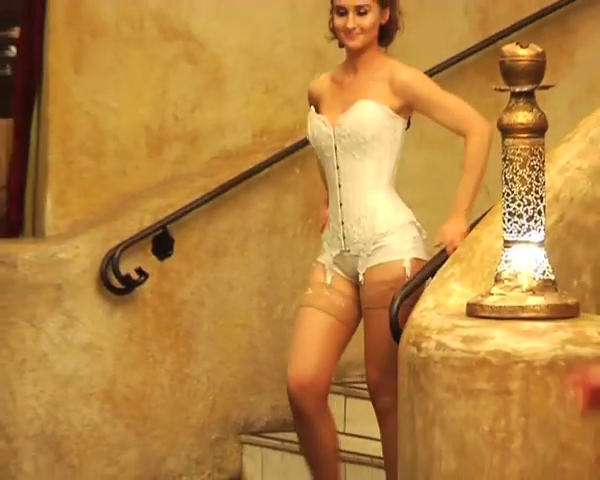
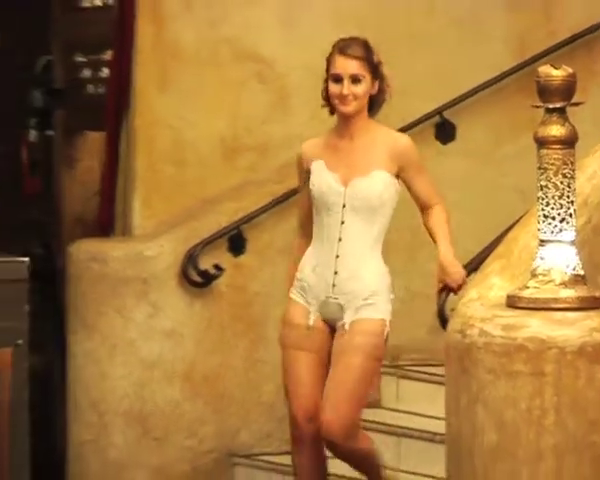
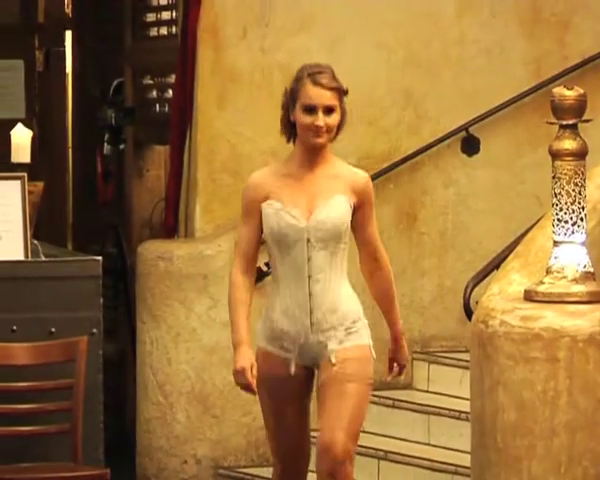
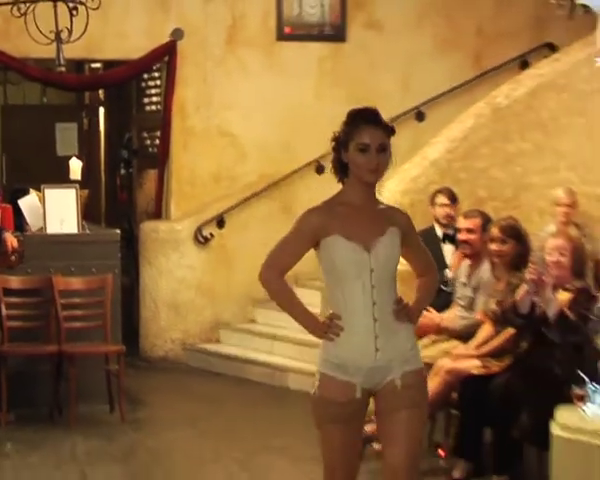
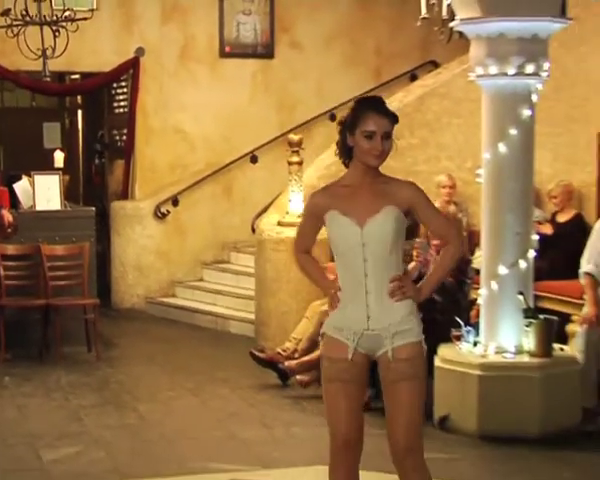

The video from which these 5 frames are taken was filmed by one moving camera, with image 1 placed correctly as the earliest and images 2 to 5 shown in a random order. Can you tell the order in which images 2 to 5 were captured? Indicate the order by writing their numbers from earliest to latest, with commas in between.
2, 3, 4, 5
